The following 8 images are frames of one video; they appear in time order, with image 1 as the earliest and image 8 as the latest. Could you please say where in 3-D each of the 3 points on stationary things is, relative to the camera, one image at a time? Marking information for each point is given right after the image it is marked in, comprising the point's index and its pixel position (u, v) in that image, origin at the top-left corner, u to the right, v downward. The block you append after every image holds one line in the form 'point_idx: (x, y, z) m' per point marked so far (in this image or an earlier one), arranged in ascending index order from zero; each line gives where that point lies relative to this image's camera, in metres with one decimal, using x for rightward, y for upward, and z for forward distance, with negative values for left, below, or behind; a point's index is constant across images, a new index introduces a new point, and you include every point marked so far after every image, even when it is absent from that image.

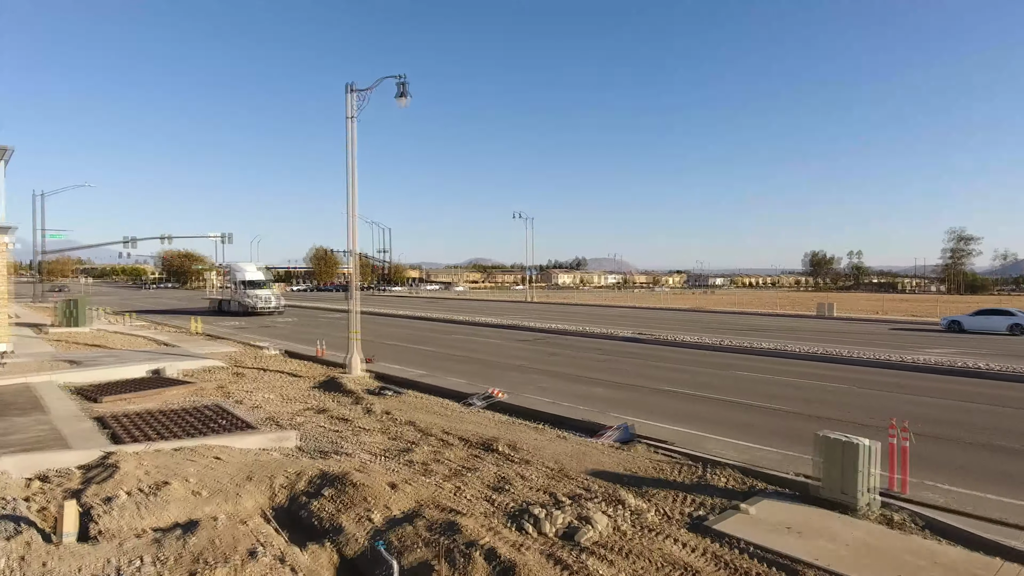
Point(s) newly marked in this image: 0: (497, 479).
0: (-0.2, -2.3, +7.8) m
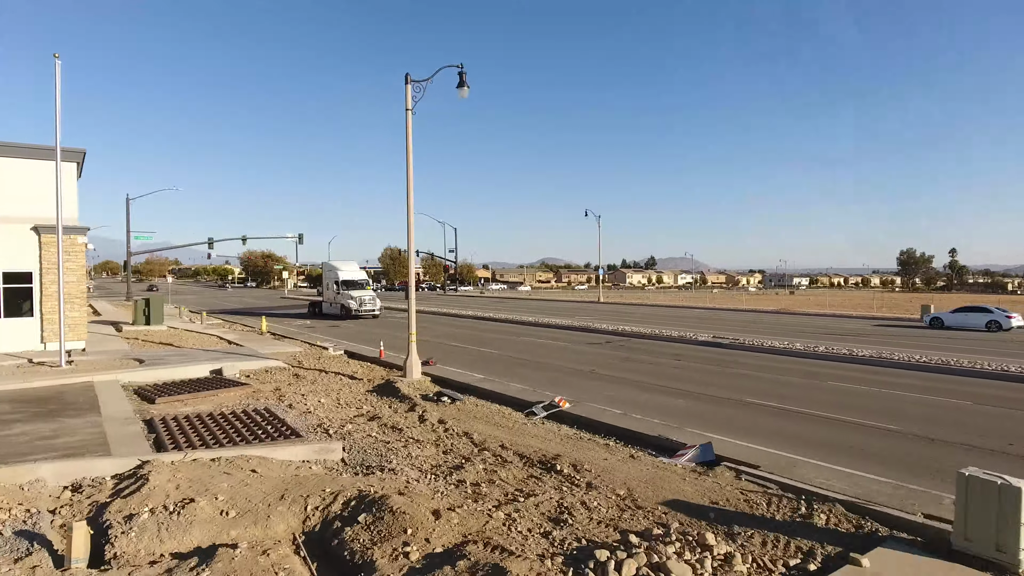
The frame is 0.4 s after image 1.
0: (+0.5, -2.3, +6.7) m
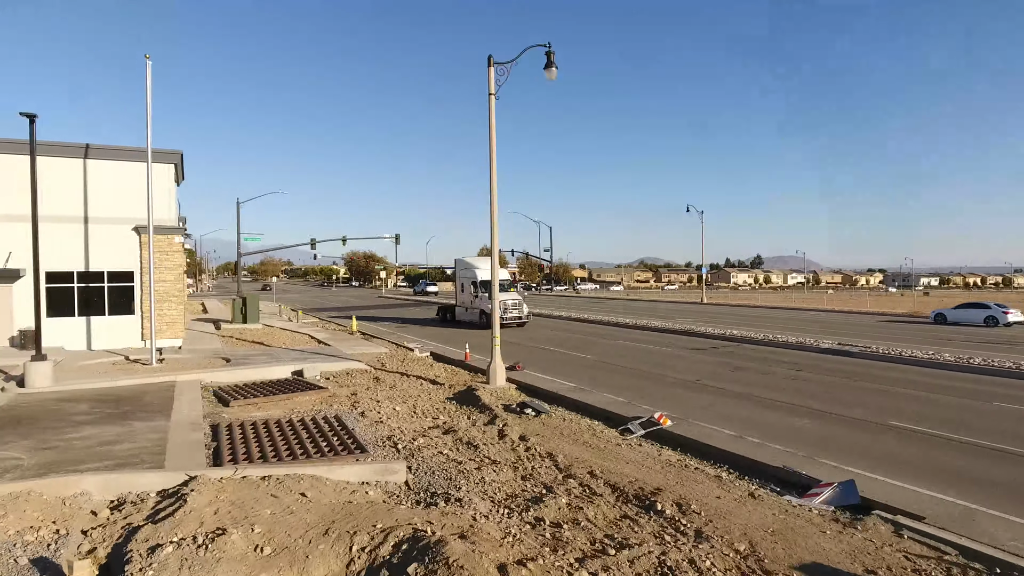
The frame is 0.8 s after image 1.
0: (+1.2, -2.3, +5.3) m
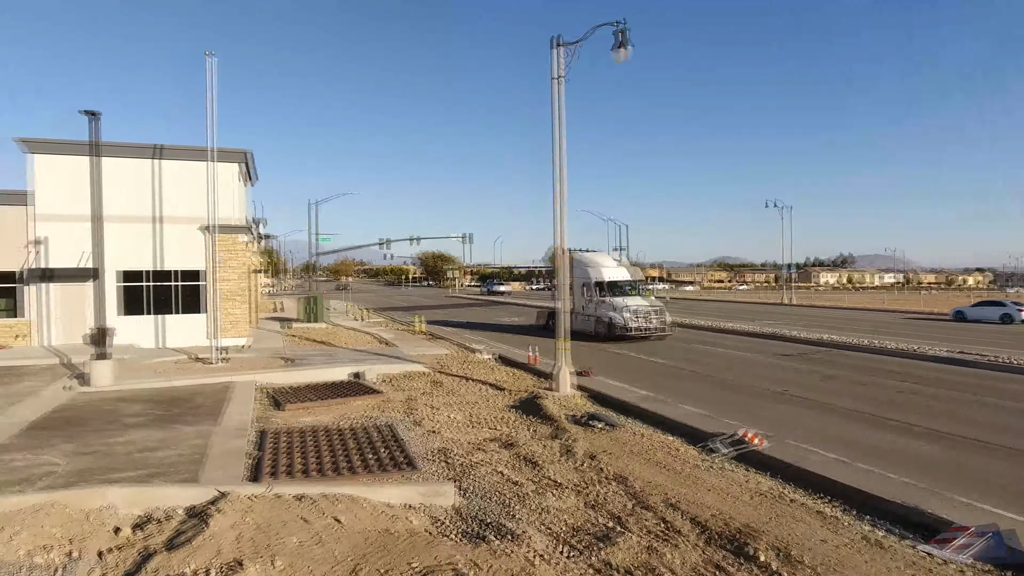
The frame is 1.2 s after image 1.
0: (+1.6, -2.3, +4.1) m
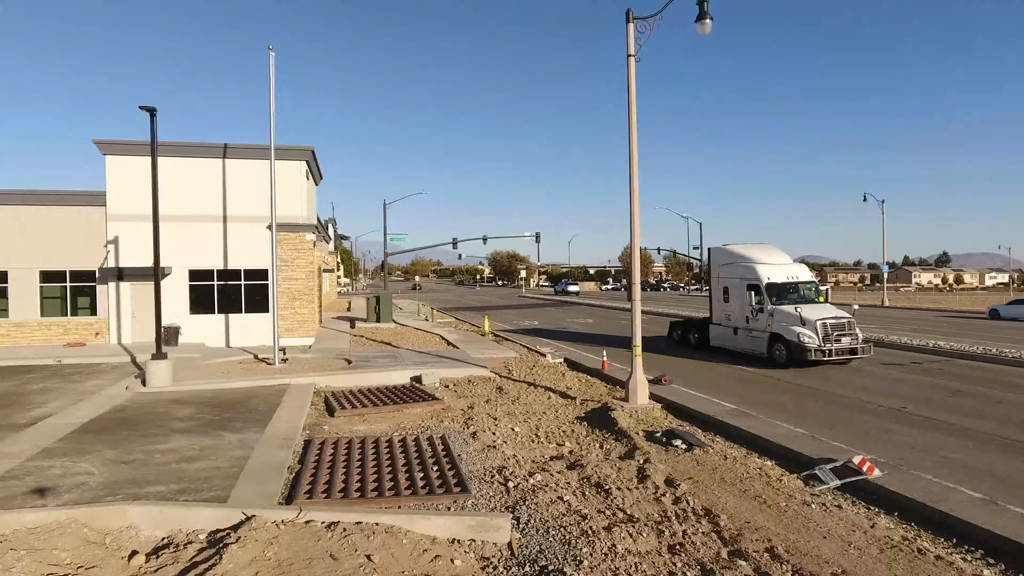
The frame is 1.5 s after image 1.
0: (+1.8, -2.2, +2.9) m
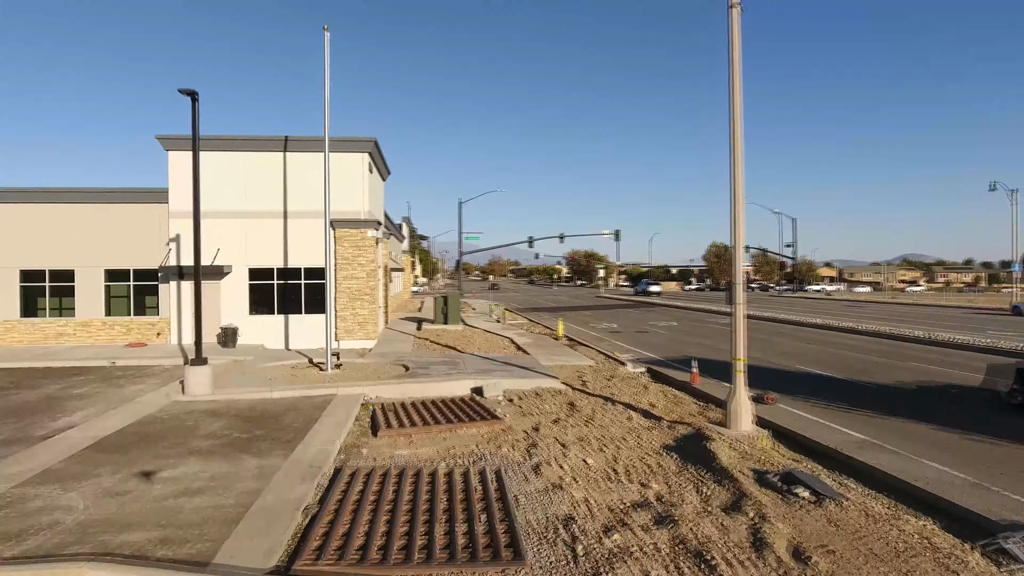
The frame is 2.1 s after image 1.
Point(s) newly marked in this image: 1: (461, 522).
0: (+1.9, -2.3, +1.0) m
1: (-0.5, -2.1, +6.0) m
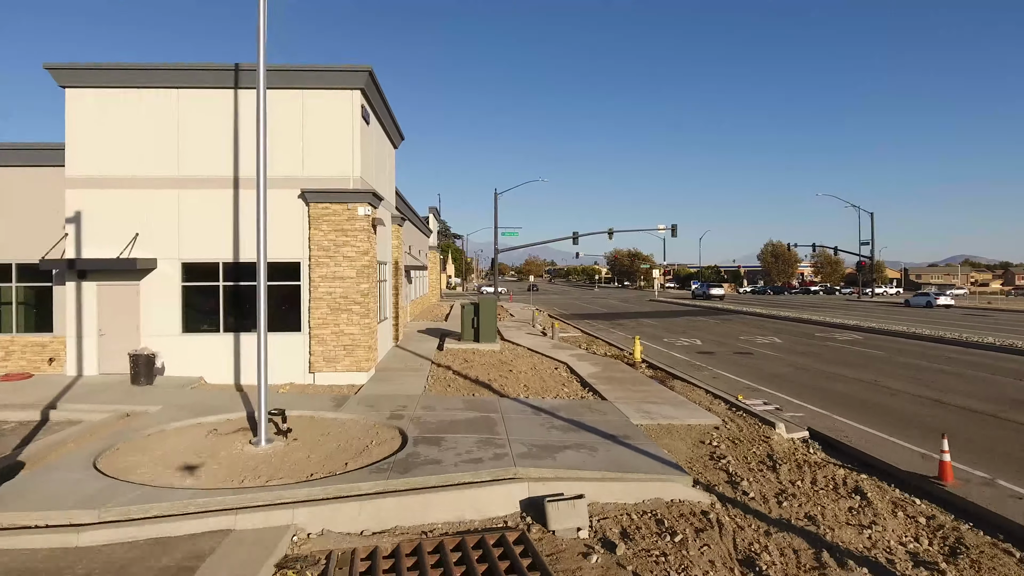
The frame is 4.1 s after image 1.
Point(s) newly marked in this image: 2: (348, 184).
0: (+2.1, -2.4, -5.3) m
1: (+0.1, -2.2, -0.2) m
2: (-3.0, +1.9, +11.9) m
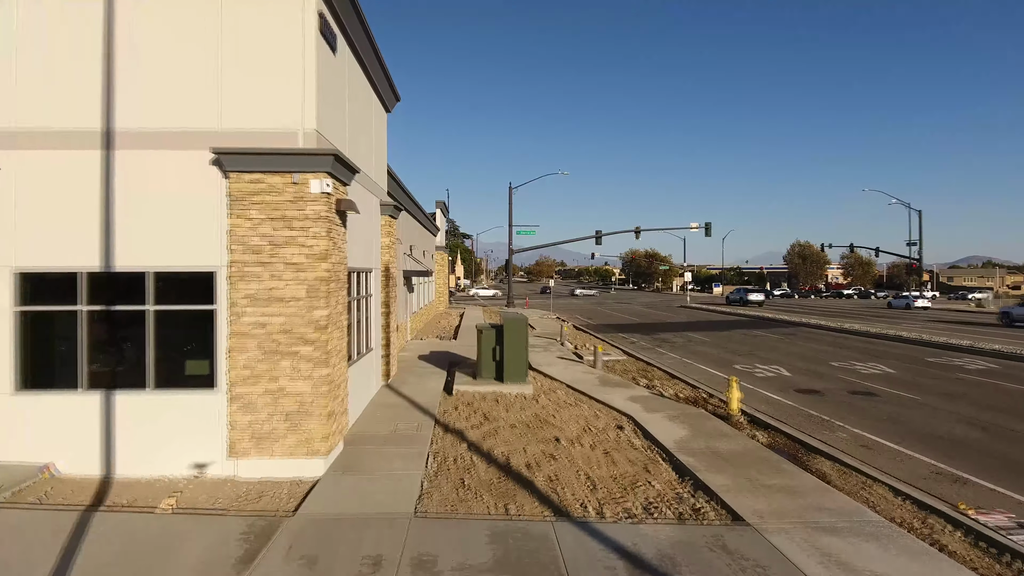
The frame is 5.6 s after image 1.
0: (+2.5, -2.7, -10.1) m
1: (+0.5, -2.6, -4.9) m
2: (-2.4, +1.6, +7.2) m
